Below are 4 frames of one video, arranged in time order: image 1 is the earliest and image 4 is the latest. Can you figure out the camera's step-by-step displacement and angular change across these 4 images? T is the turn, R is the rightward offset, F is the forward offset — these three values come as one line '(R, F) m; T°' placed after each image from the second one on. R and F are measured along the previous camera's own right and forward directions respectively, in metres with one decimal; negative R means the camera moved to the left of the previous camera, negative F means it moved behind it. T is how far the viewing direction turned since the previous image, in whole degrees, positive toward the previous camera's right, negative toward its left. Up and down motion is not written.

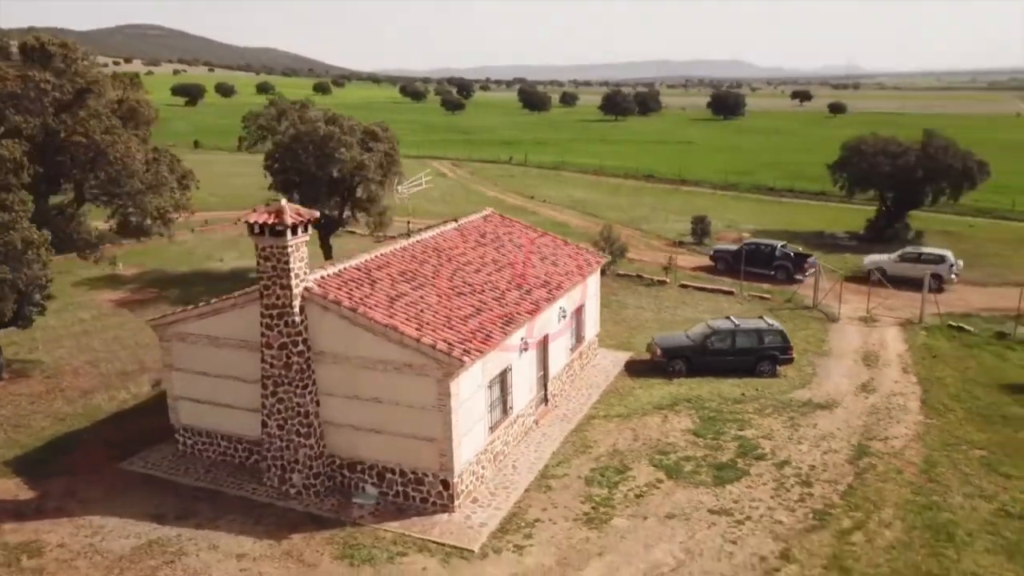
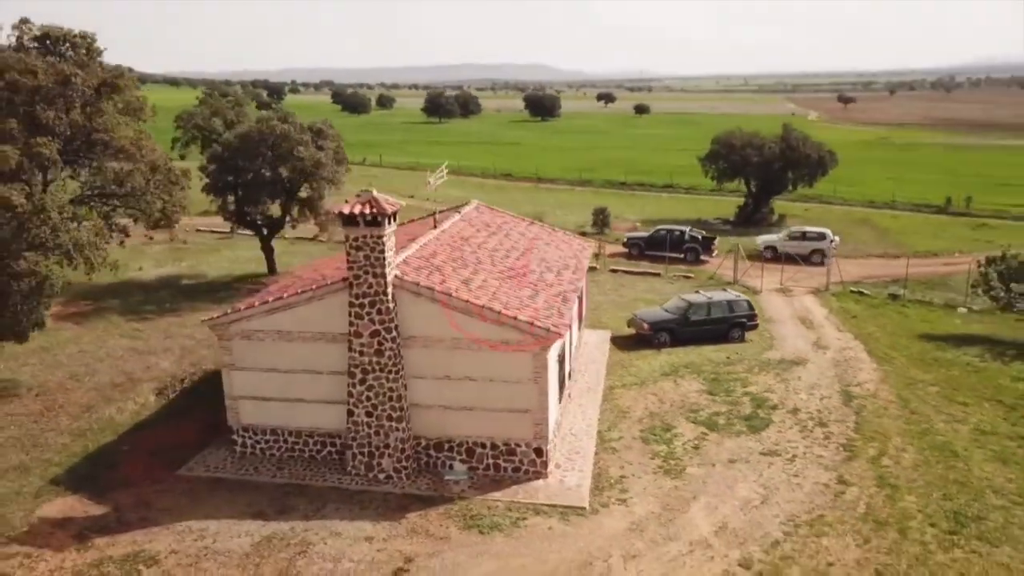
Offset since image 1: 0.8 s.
(-5.1, -0.5) m; +13°
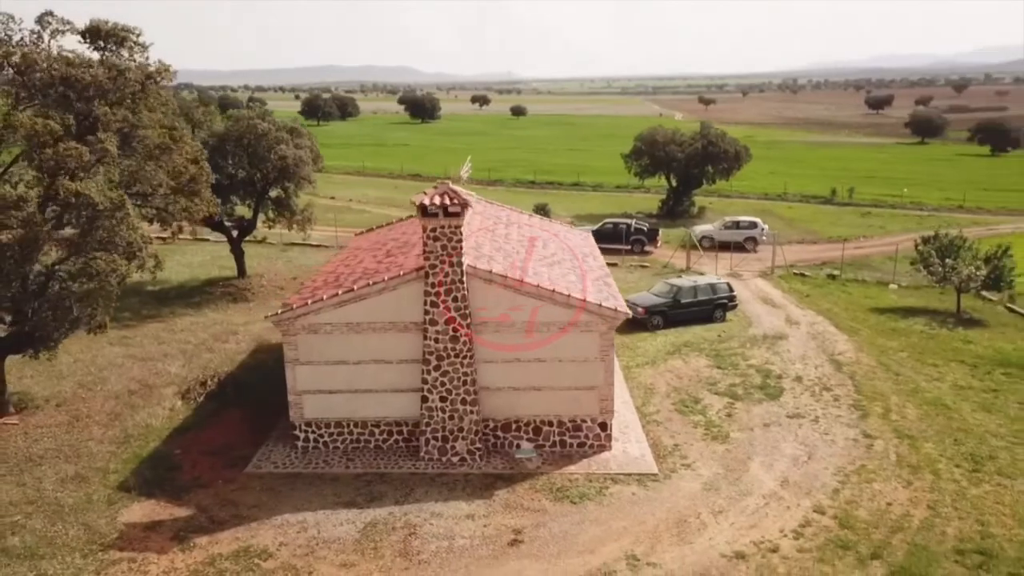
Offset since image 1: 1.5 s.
(-3.8, -0.5) m; +9°
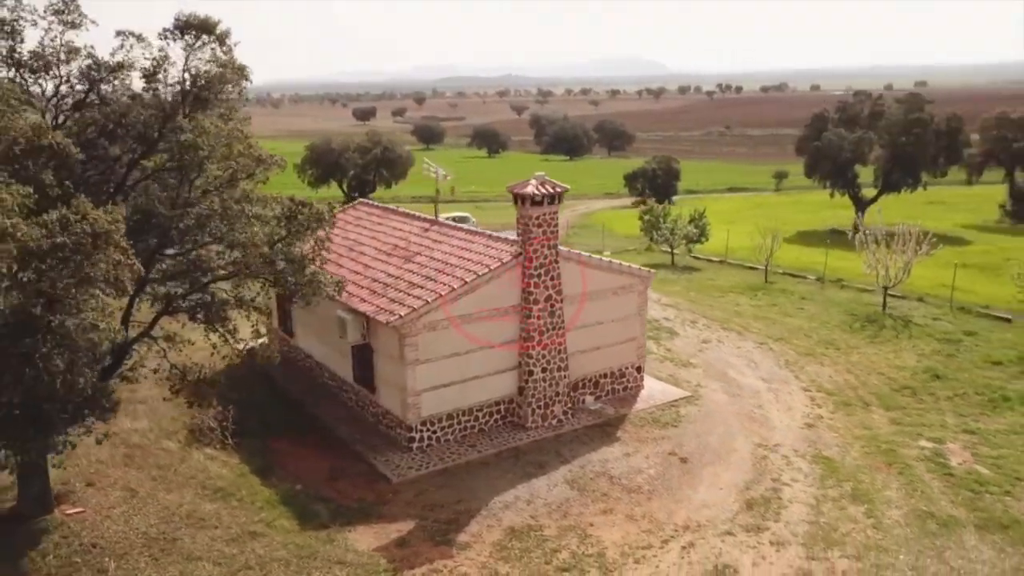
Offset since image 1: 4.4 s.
(-11.8, +1.6) m; +34°
